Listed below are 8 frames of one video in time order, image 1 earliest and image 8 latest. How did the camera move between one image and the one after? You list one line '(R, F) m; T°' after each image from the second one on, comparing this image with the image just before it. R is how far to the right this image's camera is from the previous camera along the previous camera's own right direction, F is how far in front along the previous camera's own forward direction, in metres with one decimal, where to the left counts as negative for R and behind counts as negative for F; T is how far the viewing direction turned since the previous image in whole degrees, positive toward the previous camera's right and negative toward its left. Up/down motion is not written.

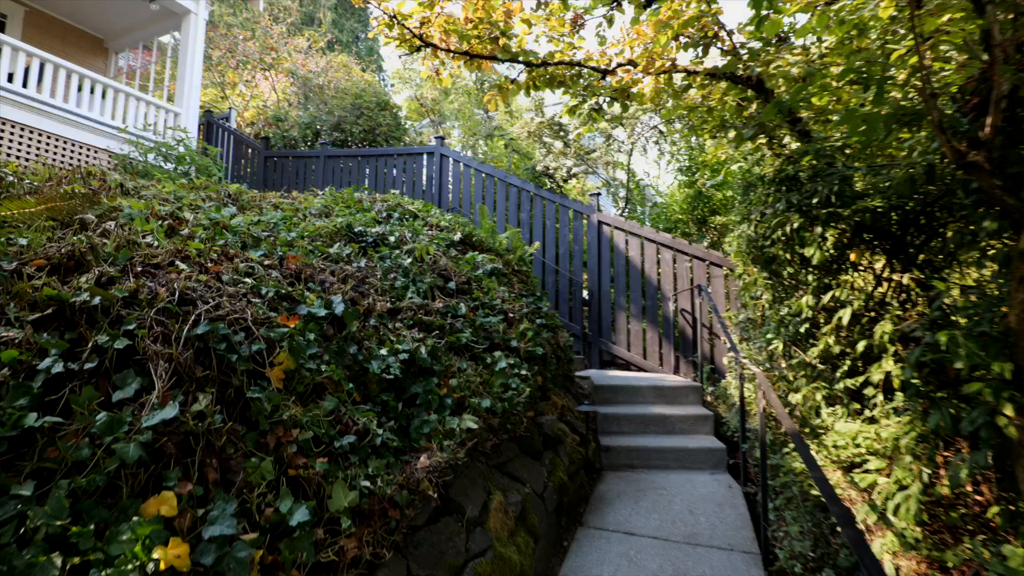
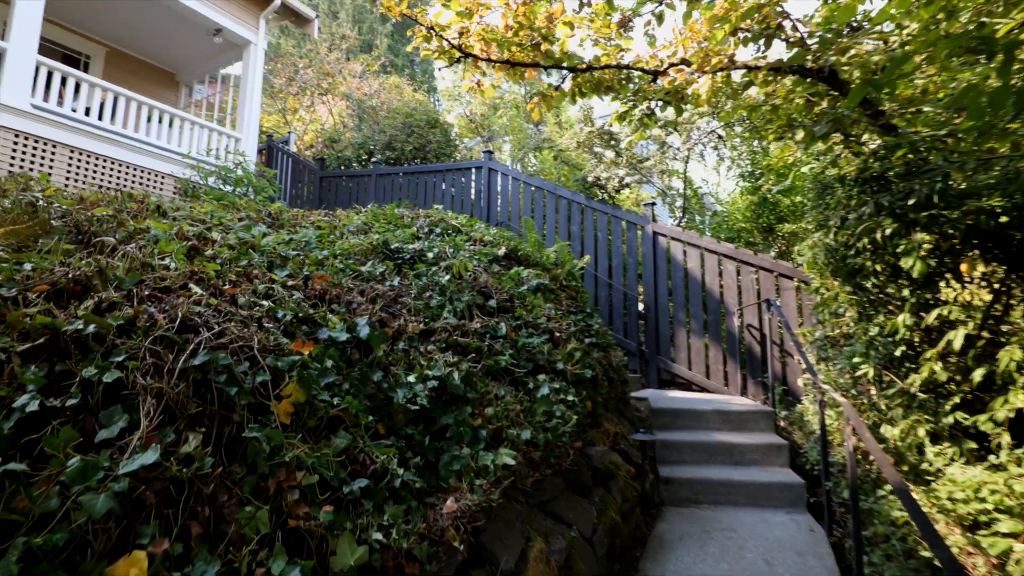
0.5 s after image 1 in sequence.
(+0.1, +0.3) m; -6°
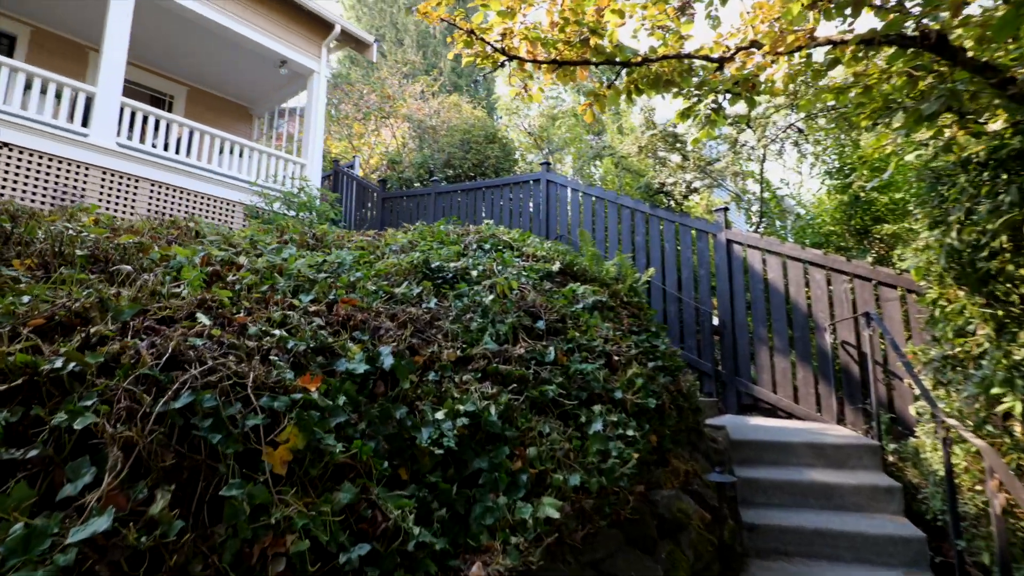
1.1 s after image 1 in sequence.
(+0.1, +0.3) m; -8°
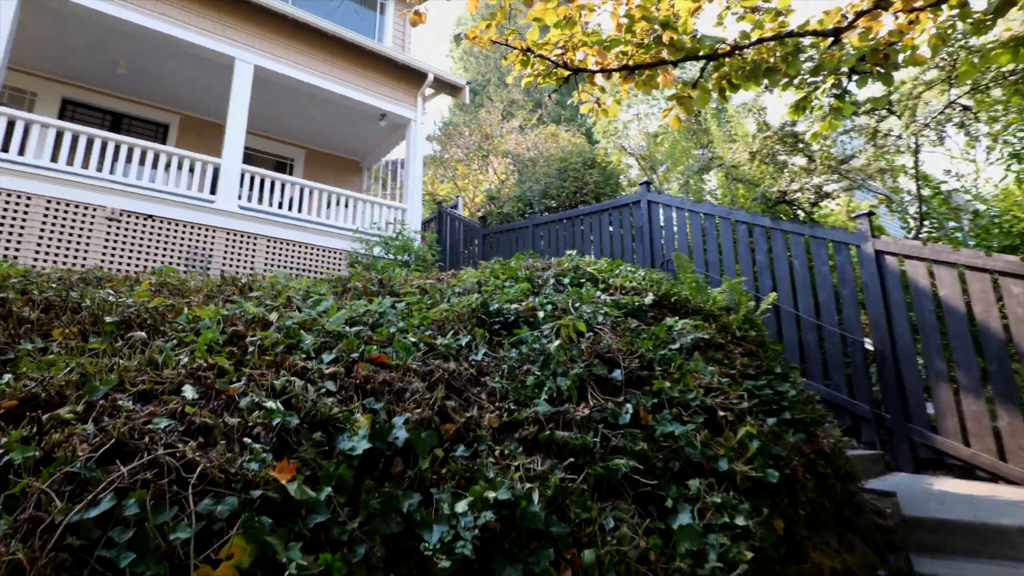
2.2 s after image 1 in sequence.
(+0.3, +0.5) m; -13°
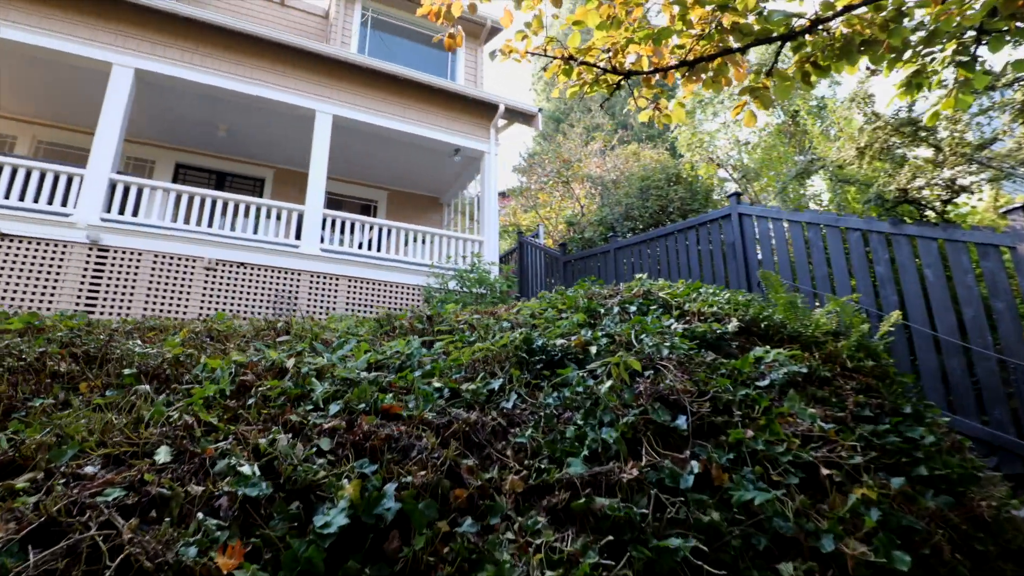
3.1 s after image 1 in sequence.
(+0.3, +0.4) m; -11°
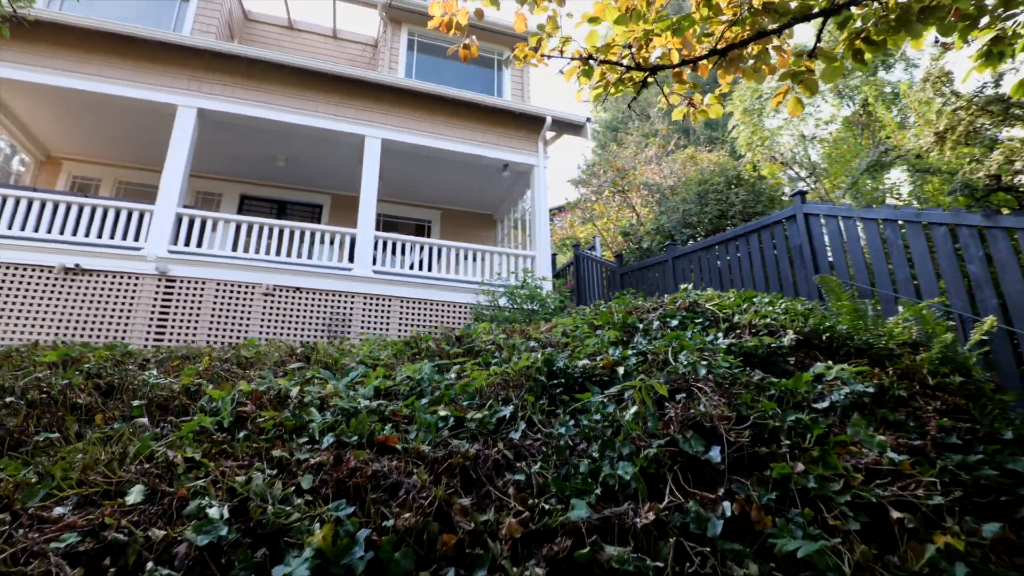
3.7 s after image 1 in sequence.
(+0.2, +0.2) m; -7°
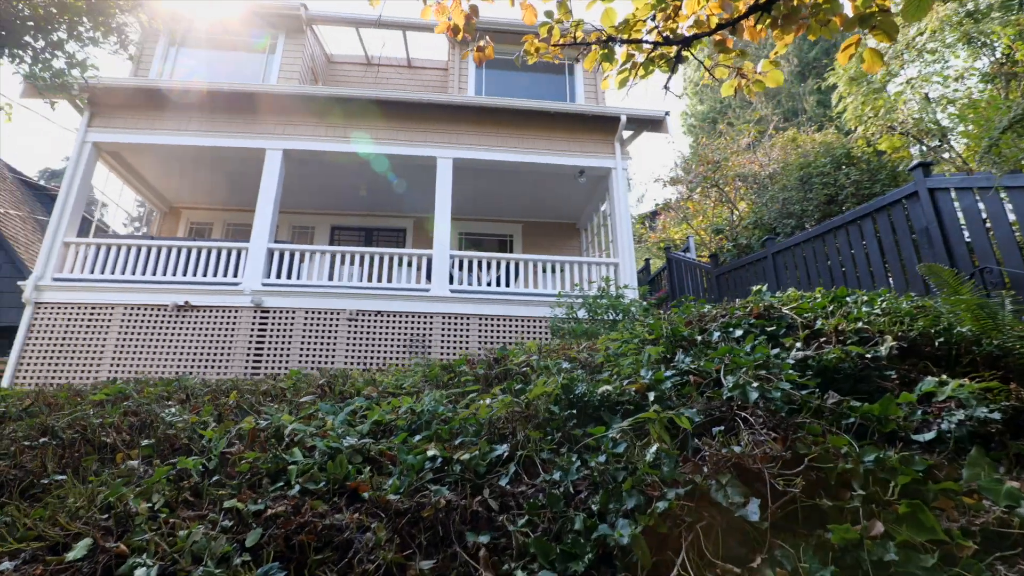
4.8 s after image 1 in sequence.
(+0.4, +0.3) m; -12°
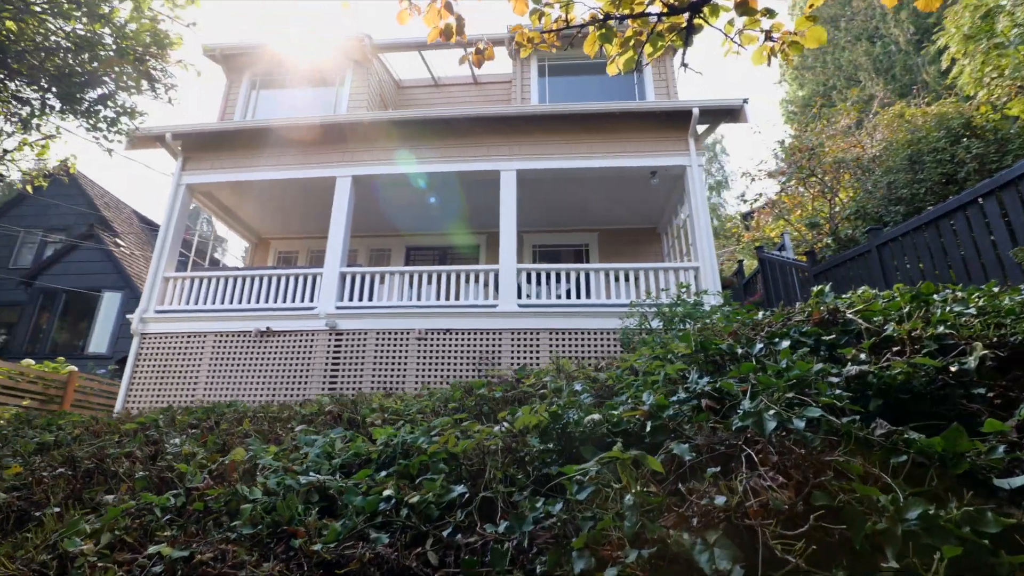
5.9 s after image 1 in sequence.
(+0.5, +0.3) m; -11°
